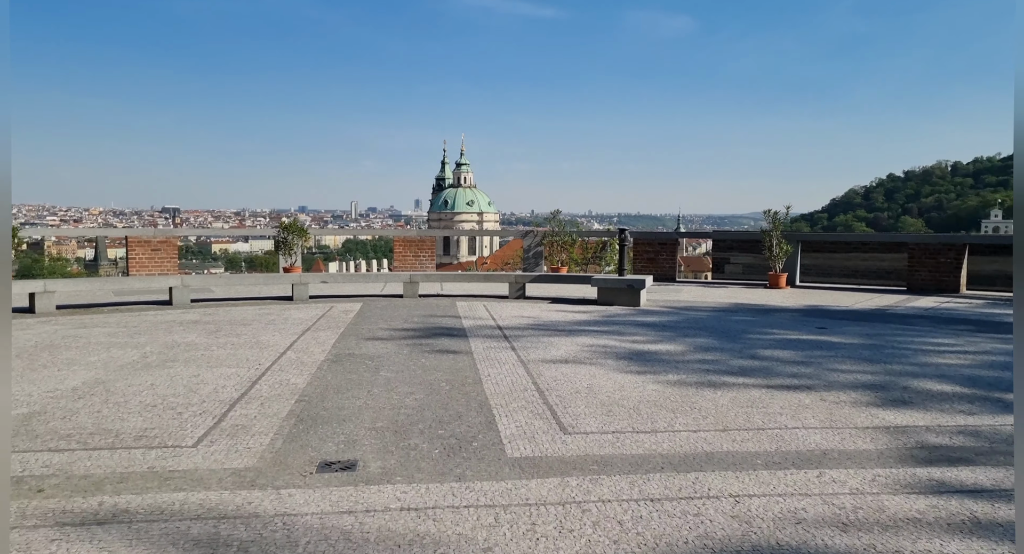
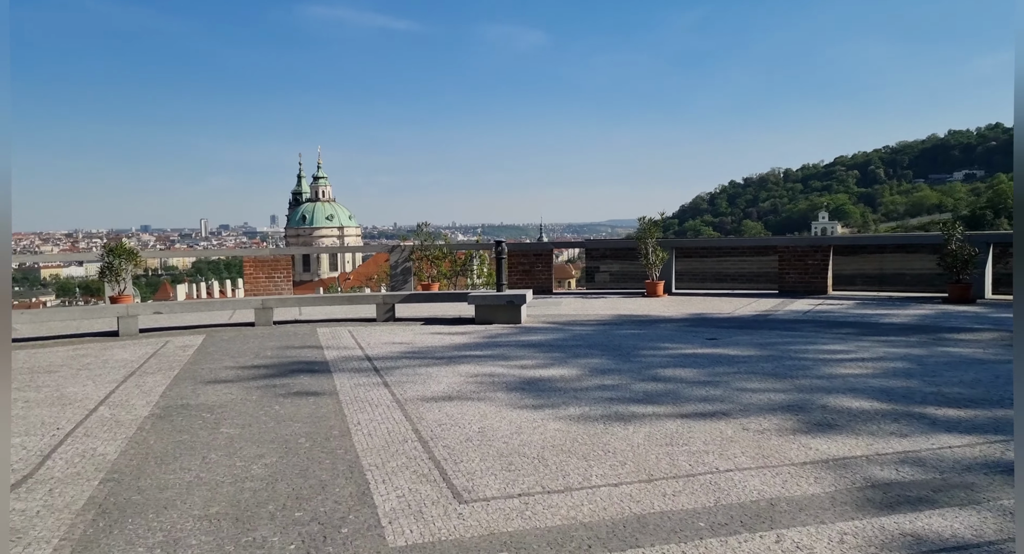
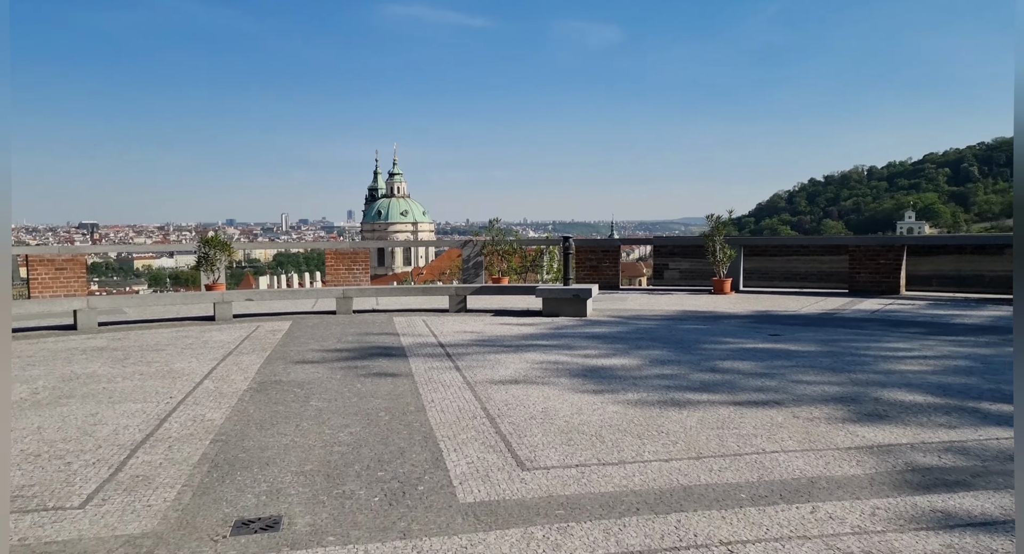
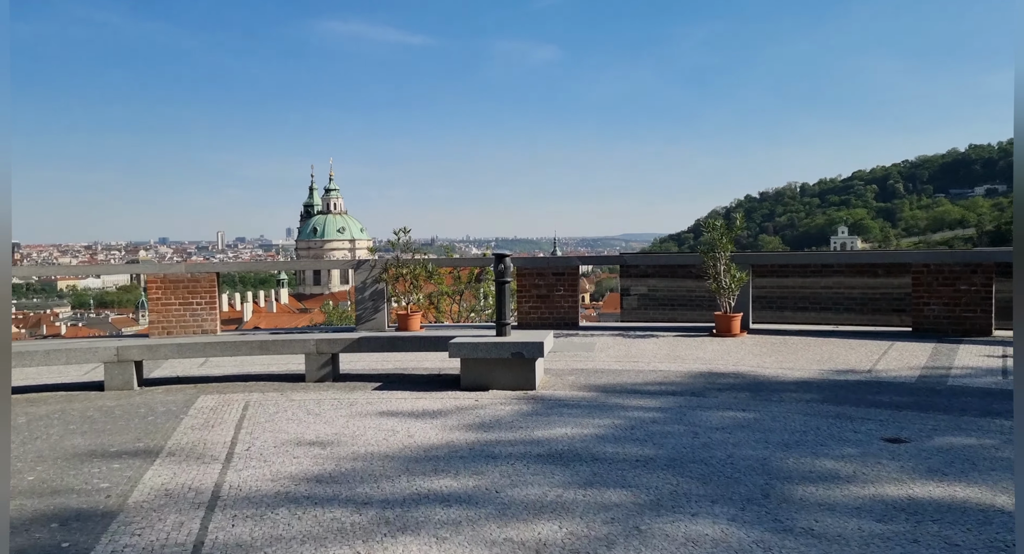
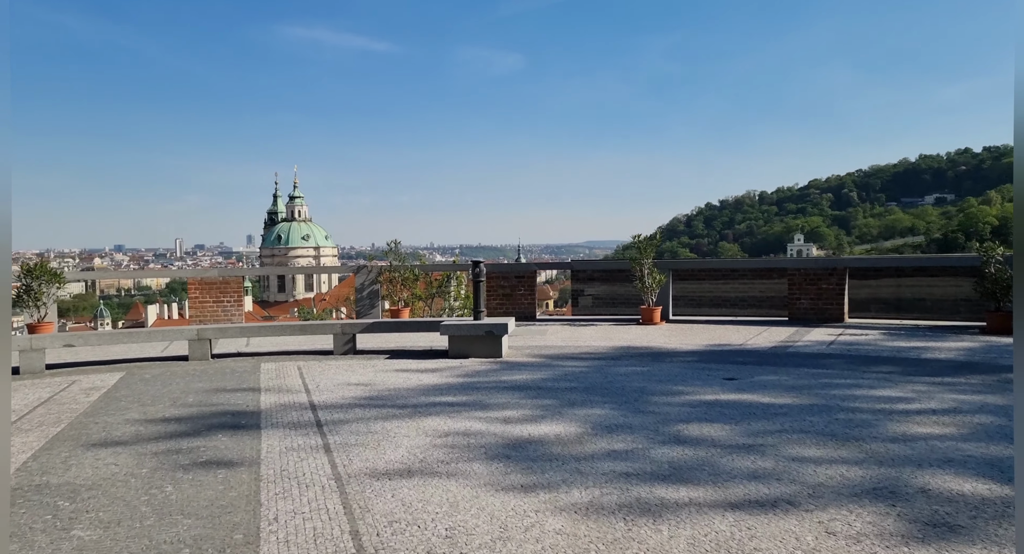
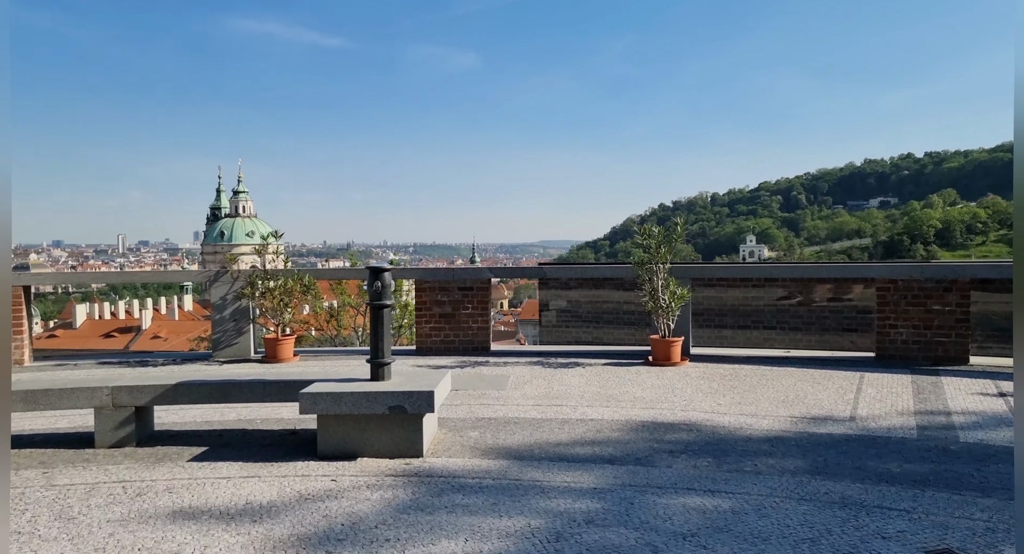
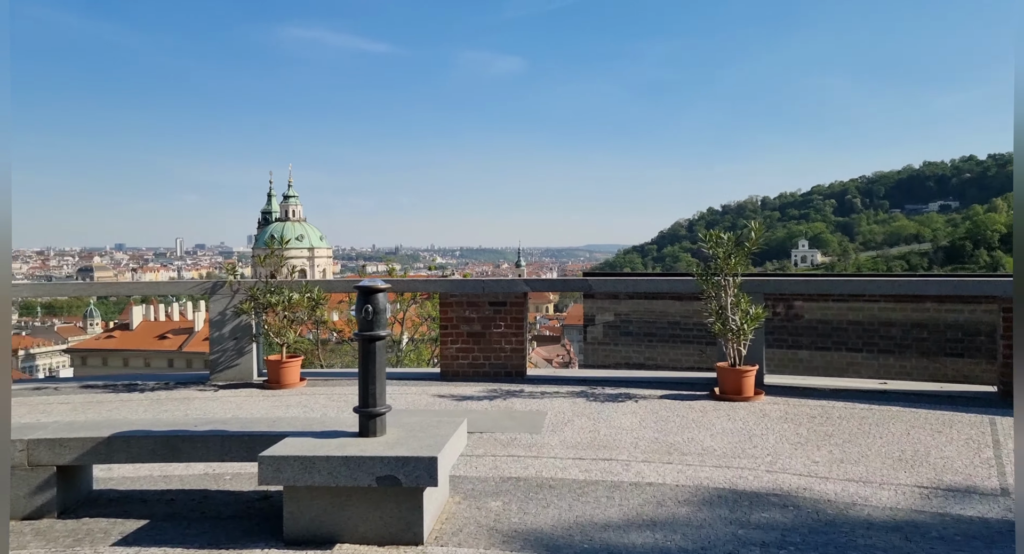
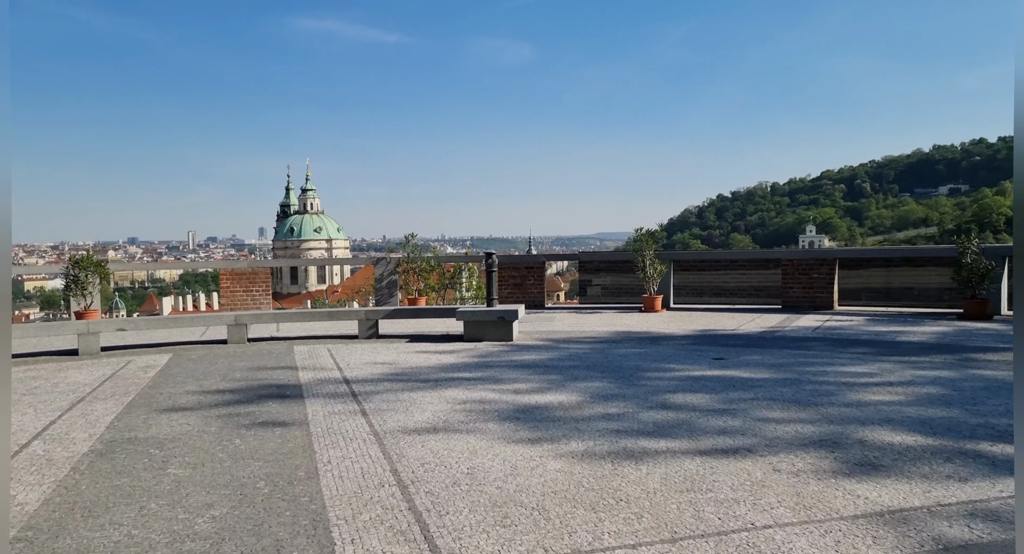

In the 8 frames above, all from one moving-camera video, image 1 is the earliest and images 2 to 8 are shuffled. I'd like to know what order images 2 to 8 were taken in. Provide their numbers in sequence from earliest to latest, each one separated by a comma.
3, 2, 8, 5, 4, 6, 7
